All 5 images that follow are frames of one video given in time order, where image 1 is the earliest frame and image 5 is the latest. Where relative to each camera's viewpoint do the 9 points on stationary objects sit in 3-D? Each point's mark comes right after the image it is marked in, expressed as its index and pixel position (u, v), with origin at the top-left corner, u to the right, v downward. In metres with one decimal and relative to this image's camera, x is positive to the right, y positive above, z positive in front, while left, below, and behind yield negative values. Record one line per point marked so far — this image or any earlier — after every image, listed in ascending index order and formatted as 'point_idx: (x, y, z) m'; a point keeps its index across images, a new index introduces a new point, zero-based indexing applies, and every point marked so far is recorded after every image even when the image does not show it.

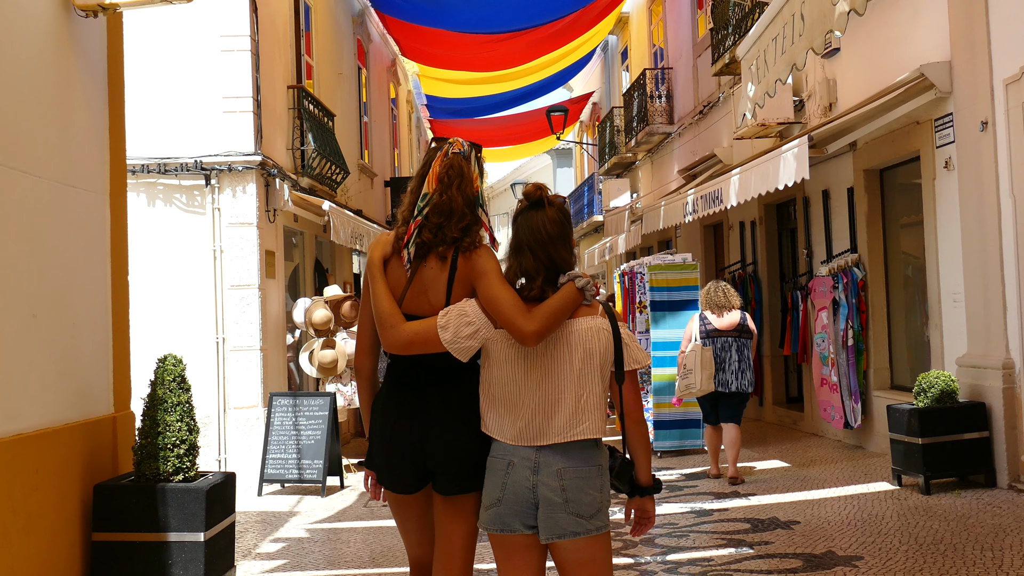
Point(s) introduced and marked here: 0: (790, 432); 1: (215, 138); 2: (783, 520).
0: (+2.9, -1.5, +11.2) m
1: (-2.4, +1.2, +8.9) m
2: (+1.6, -1.4, +6.5) m
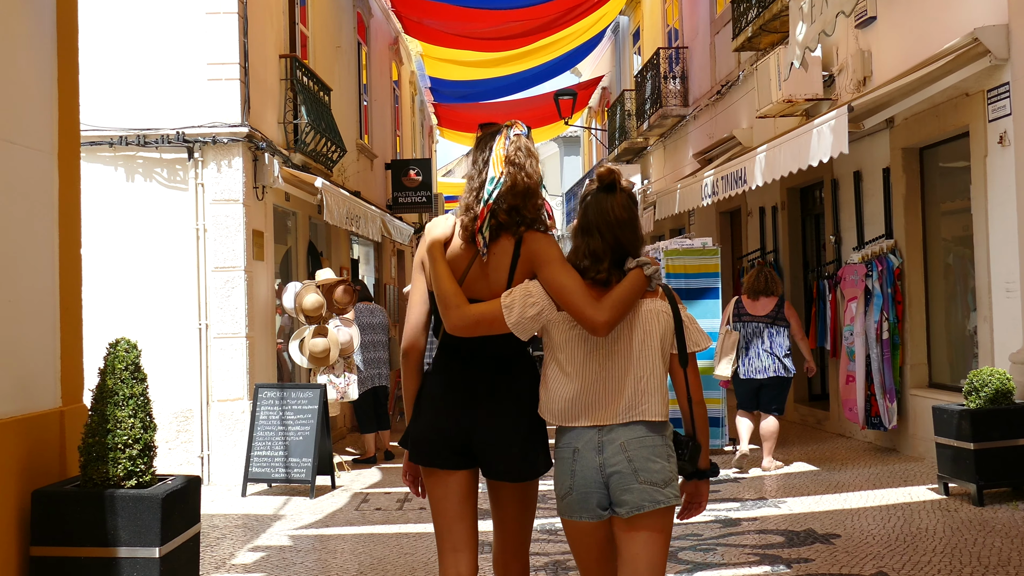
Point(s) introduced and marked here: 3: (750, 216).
0: (+2.9, -1.4, +10.5) m
1: (-2.4, +1.4, +8.2) m
2: (+1.6, -1.3, +5.8) m
3: (+2.8, +0.8, +12.7) m
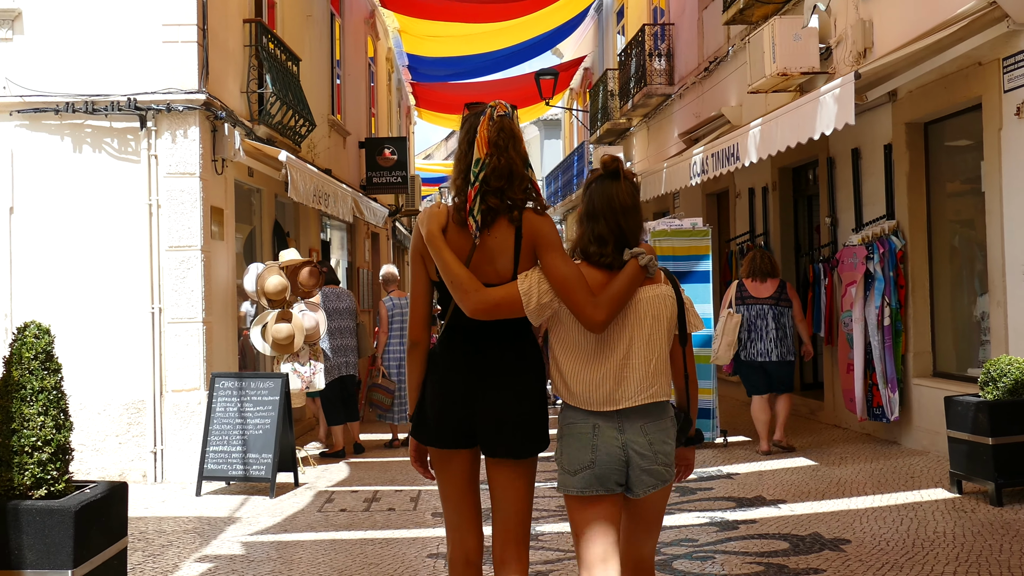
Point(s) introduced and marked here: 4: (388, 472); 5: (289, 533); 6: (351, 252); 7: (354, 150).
0: (+2.7, -1.2, +10.0) m
1: (-2.5, +1.5, +7.6) m
2: (+1.5, -1.2, +5.3) m
3: (+2.5, +1.0, +12.2) m
4: (-0.9, -1.3, +7.8) m
5: (-1.2, -1.3, +5.7) m
6: (-2.3, +0.5, +15.2) m
7: (-2.2, +1.9, +15.4) m
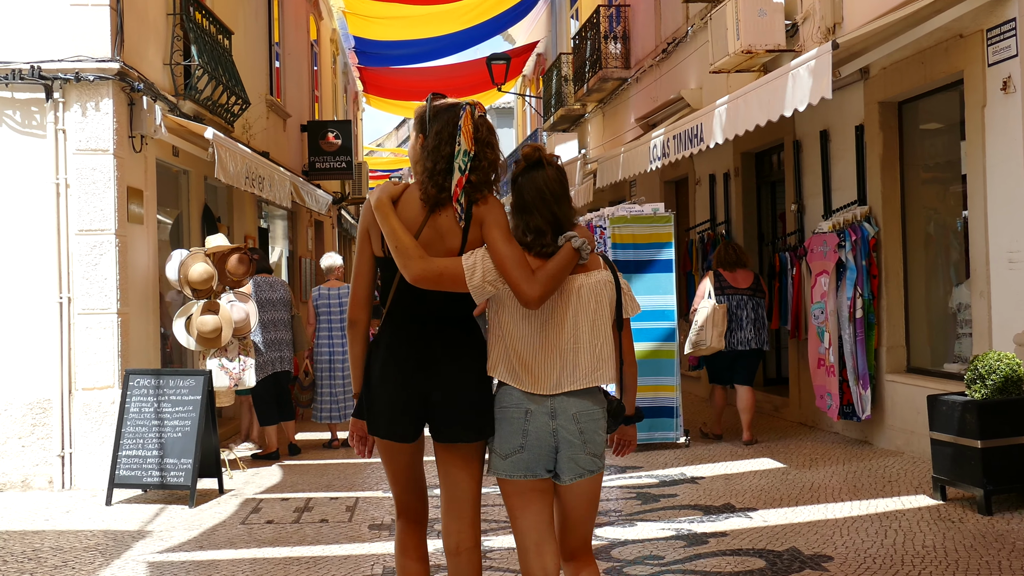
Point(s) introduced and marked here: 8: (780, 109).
0: (+2.3, -1.1, +9.5) m
1: (-2.9, +1.6, +6.9) m
2: (+1.3, -1.2, +4.8) m
3: (+2.0, +1.1, +11.7) m
4: (-1.2, -1.2, +7.1) m
5: (-1.4, -1.2, +5.0) m
6: (-2.9, +0.6, +14.5) m
7: (-2.9, +2.1, +14.6) m
8: (+1.6, +1.1, +6.5) m
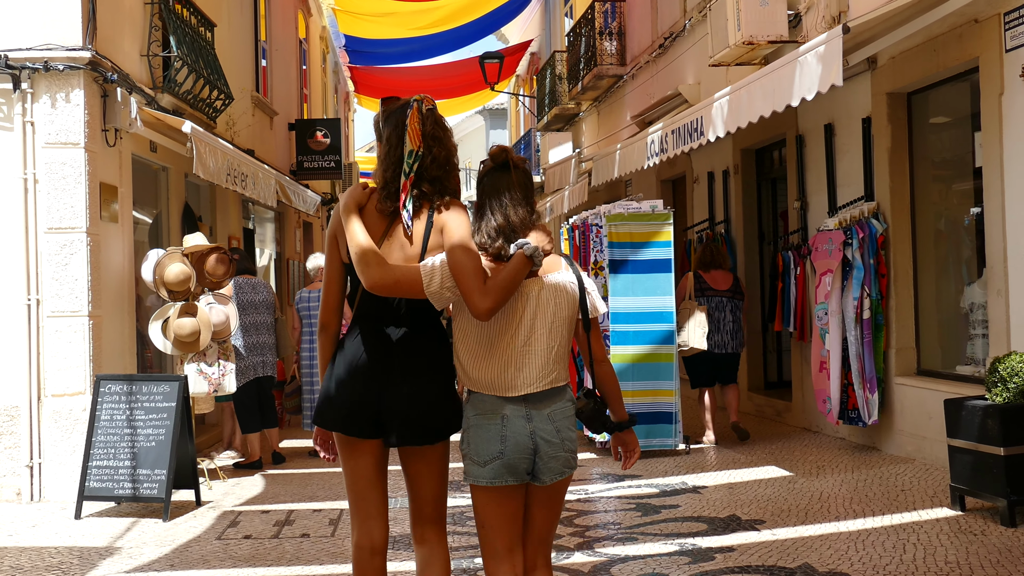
0: (+2.2, -1.2, +9.2) m
1: (-2.9, +1.6, +6.6) m
2: (+1.3, -1.1, +4.4) m
3: (+1.9, +1.1, +11.4) m
4: (-1.3, -1.2, +6.8) m
5: (-1.5, -1.2, +4.7) m
6: (-3.0, +0.6, +14.2) m
7: (-3.0, +2.0, +14.3) m
8: (+1.6, +1.1, +6.2) m
